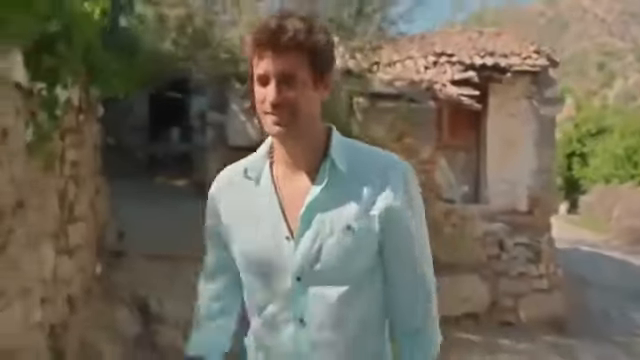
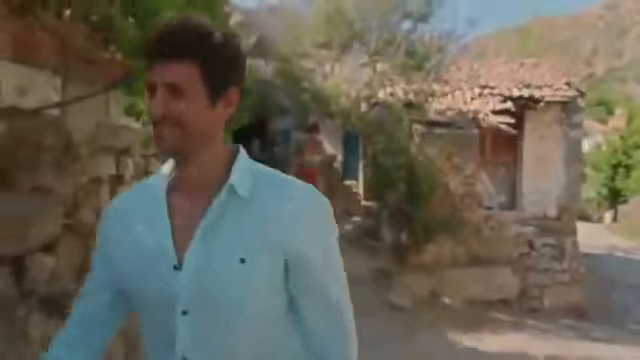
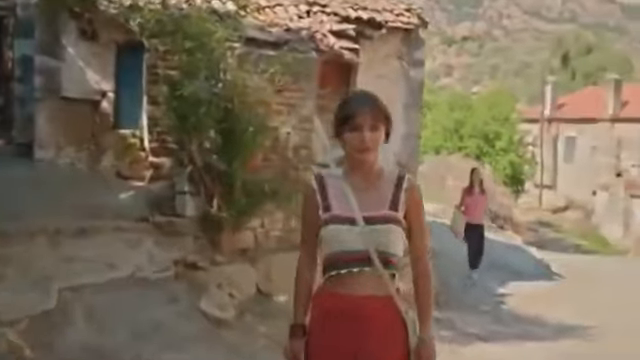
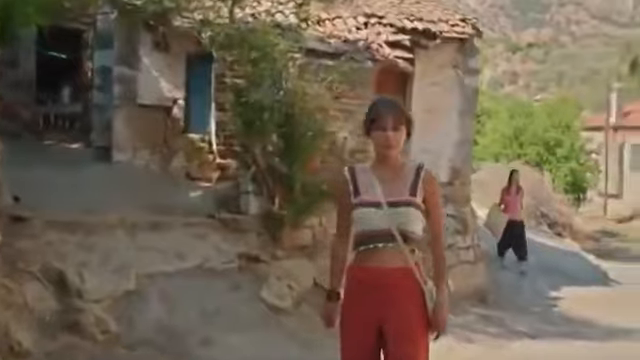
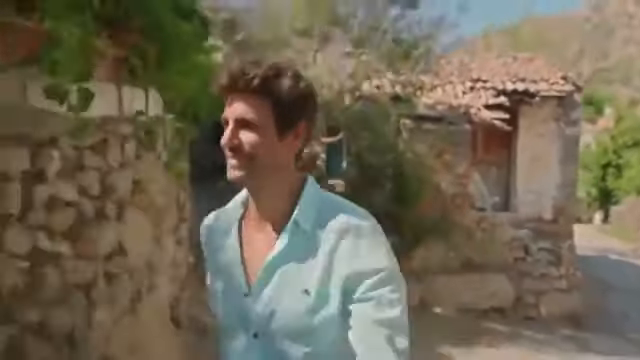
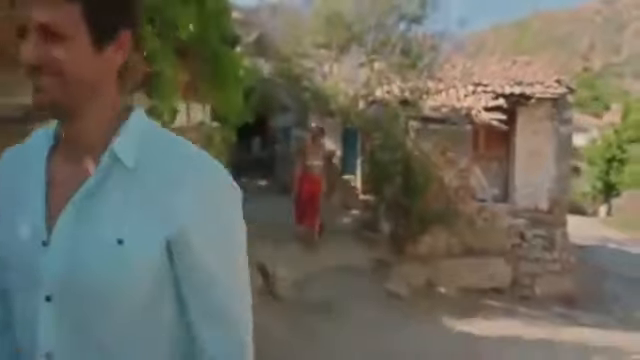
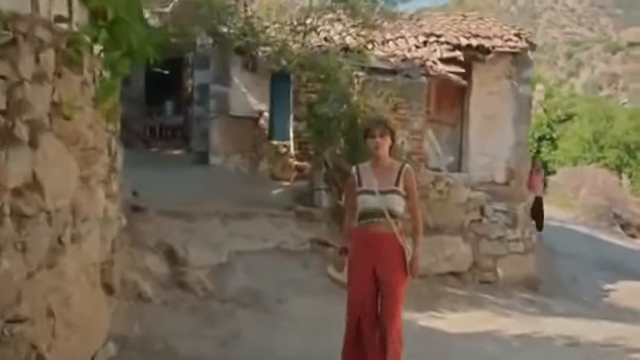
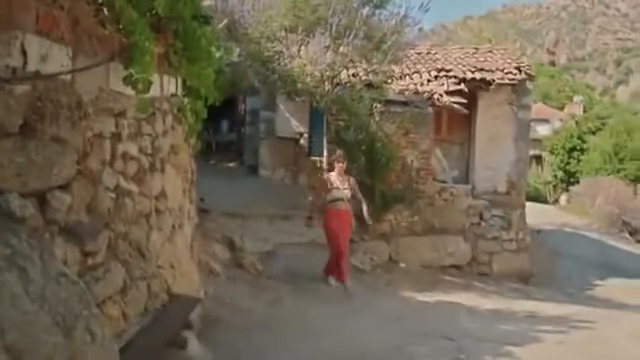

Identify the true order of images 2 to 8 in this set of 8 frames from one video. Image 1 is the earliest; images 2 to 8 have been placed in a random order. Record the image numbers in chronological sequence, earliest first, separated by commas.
5, 2, 6, 8, 7, 4, 3
